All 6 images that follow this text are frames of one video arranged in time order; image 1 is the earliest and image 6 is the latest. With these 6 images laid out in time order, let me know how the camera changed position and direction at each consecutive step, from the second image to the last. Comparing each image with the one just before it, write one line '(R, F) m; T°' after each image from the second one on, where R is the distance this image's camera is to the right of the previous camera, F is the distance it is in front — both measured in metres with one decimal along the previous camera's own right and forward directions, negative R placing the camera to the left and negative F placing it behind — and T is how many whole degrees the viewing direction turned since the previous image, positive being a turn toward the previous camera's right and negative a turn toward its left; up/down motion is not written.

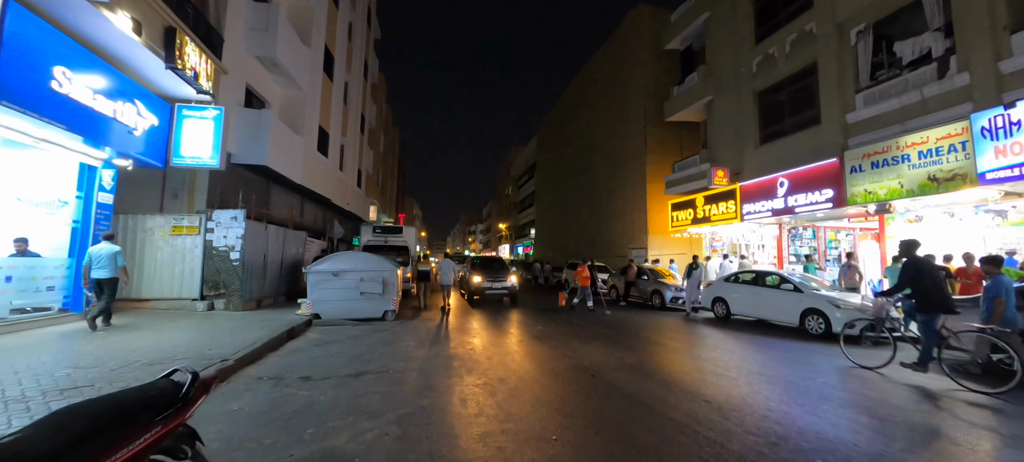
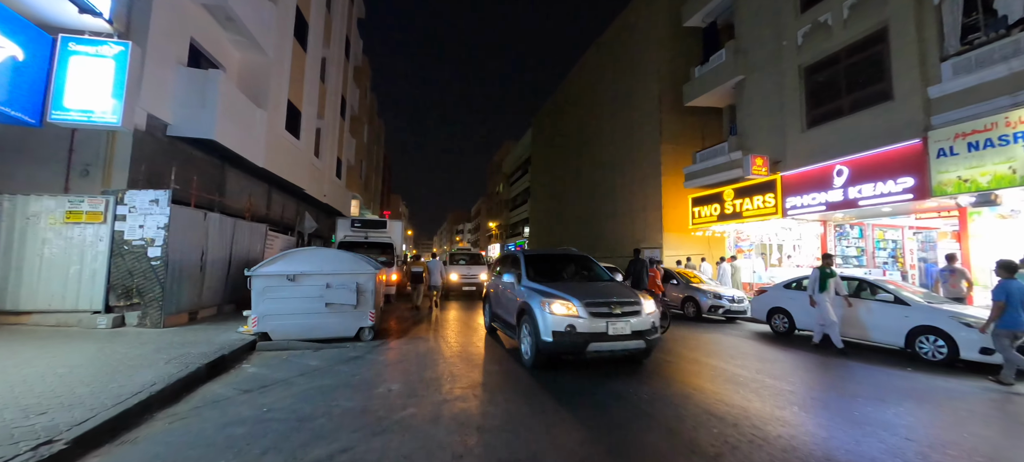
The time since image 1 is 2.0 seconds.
(-0.6, +2.2) m; +2°
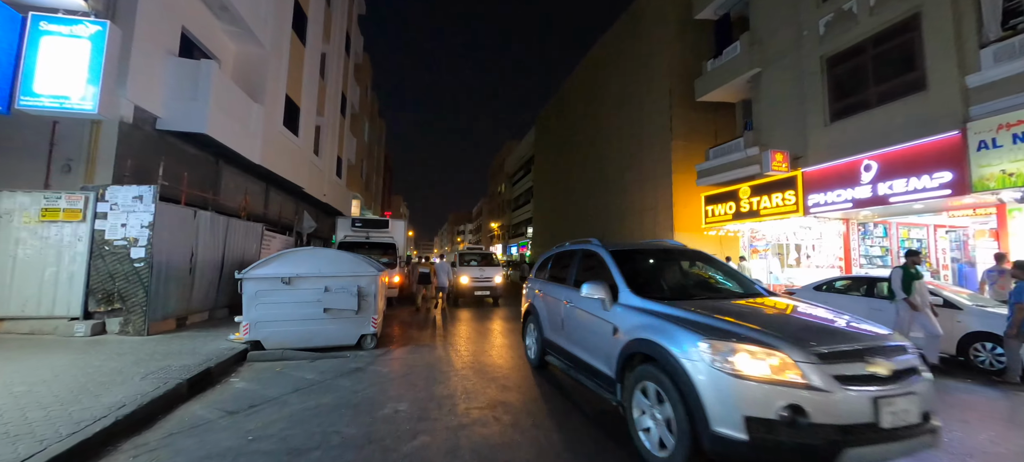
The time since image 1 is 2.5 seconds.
(-0.3, +0.6) m; 0°
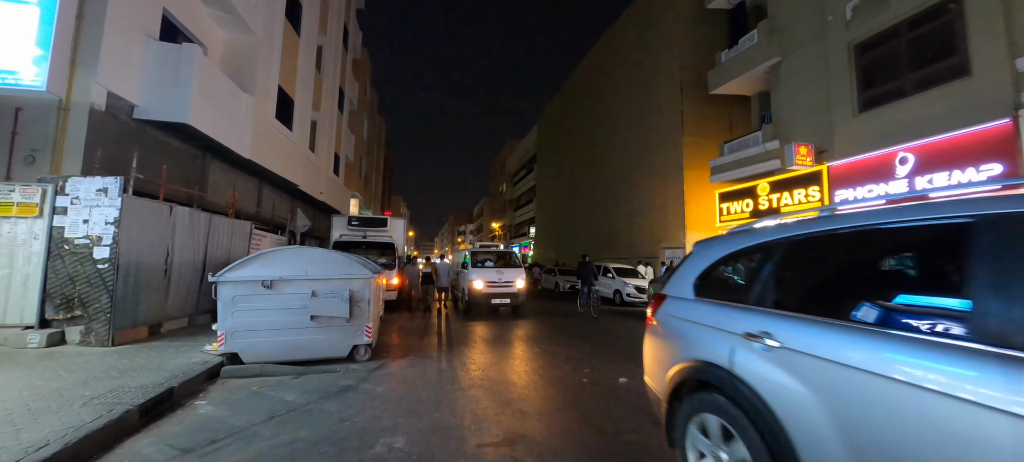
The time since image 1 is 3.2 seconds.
(-0.2, +0.7) m; 0°
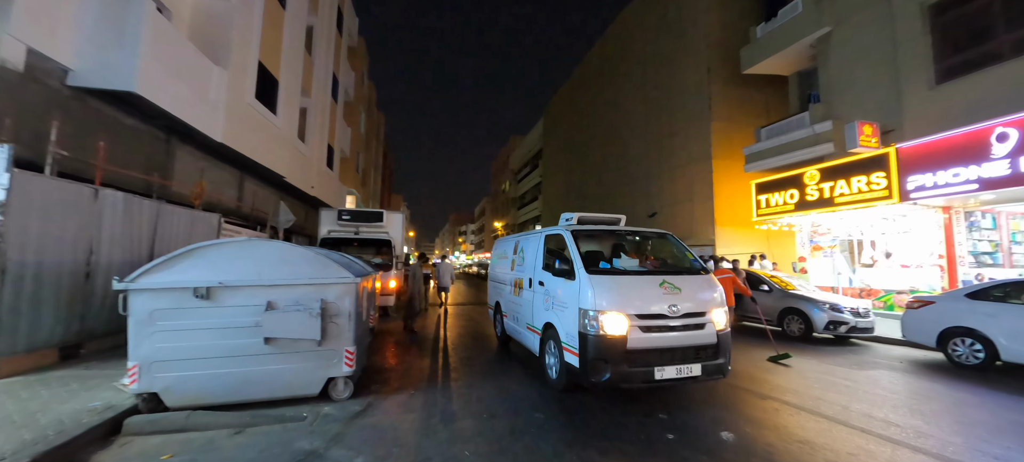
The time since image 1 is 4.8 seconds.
(-0.4, +1.6) m; 0°
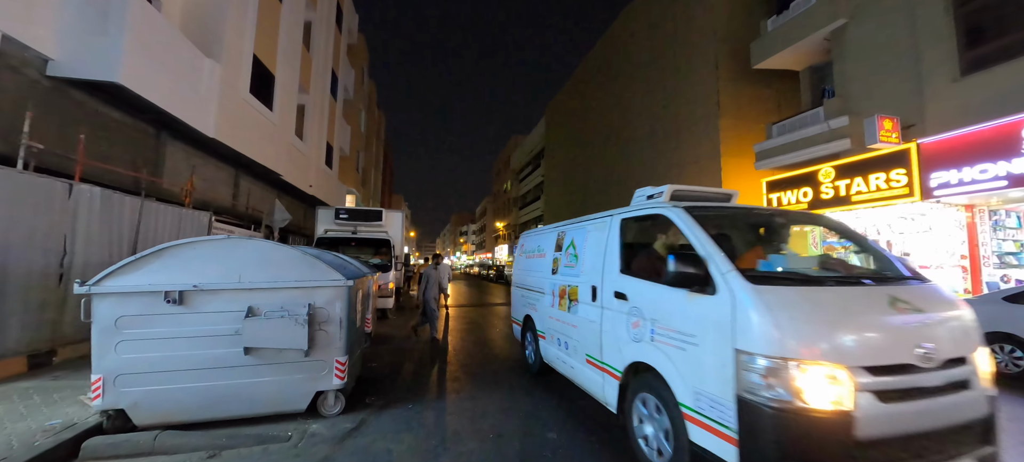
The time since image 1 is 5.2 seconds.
(-0.1, +0.4) m; 0°
